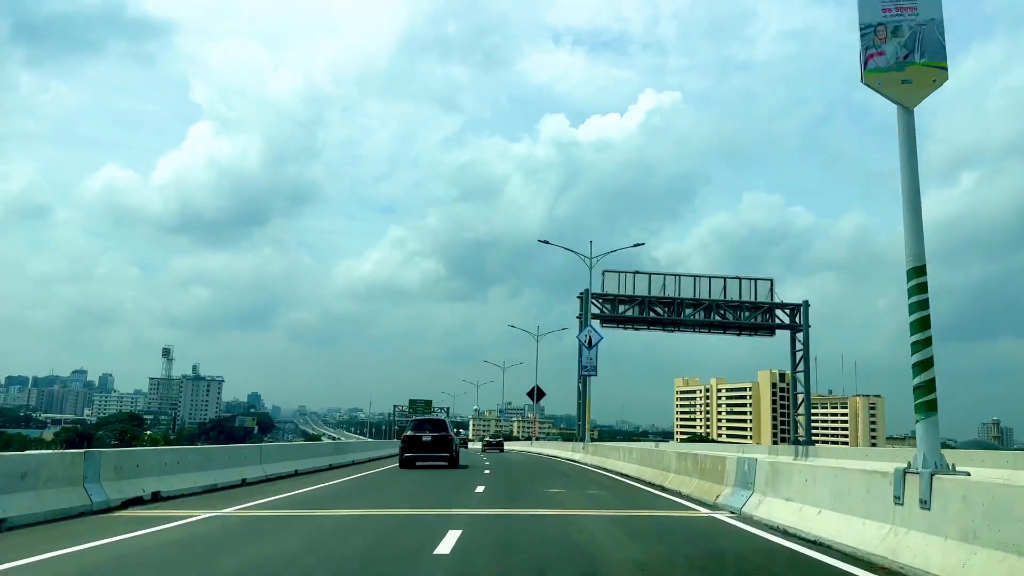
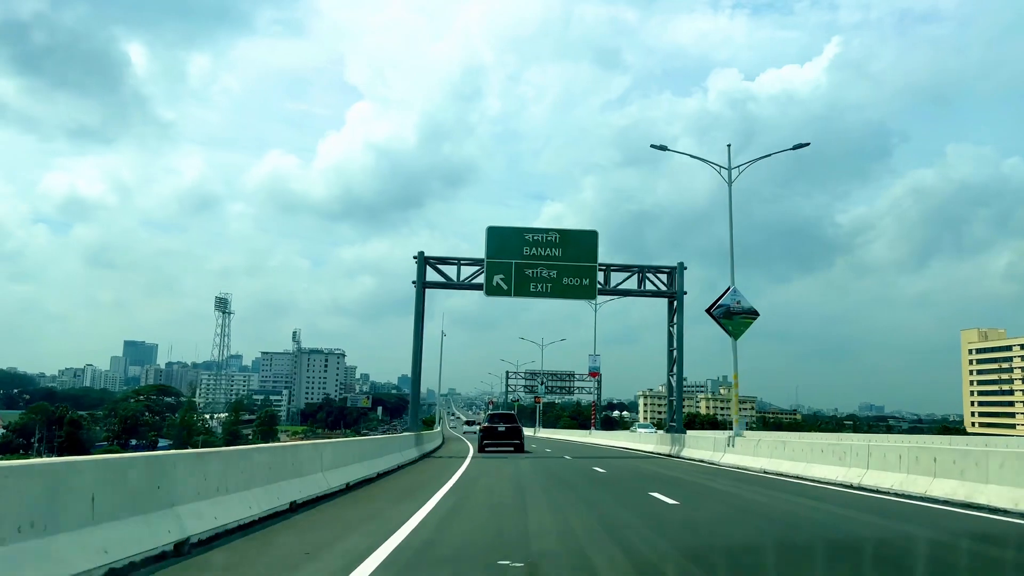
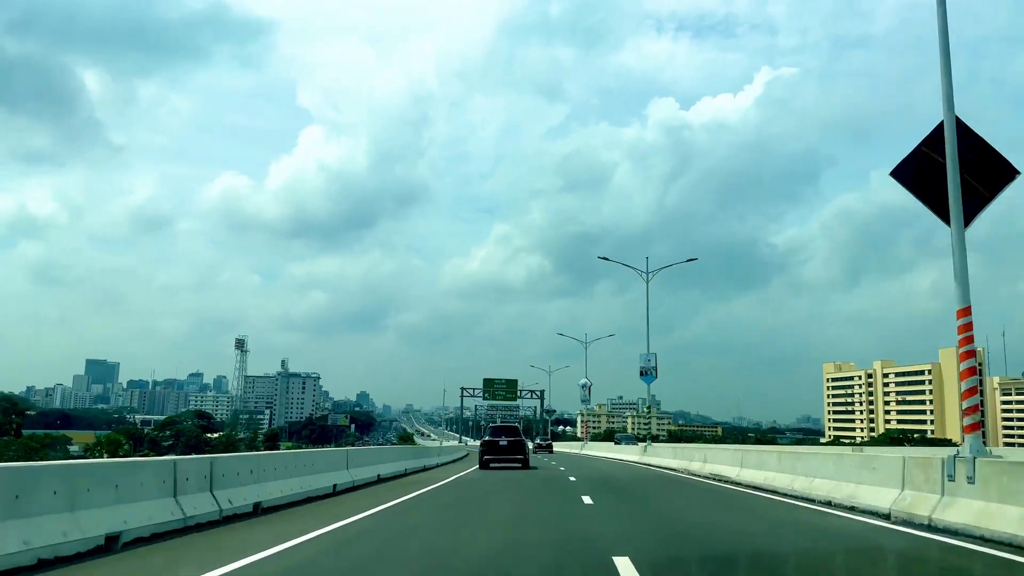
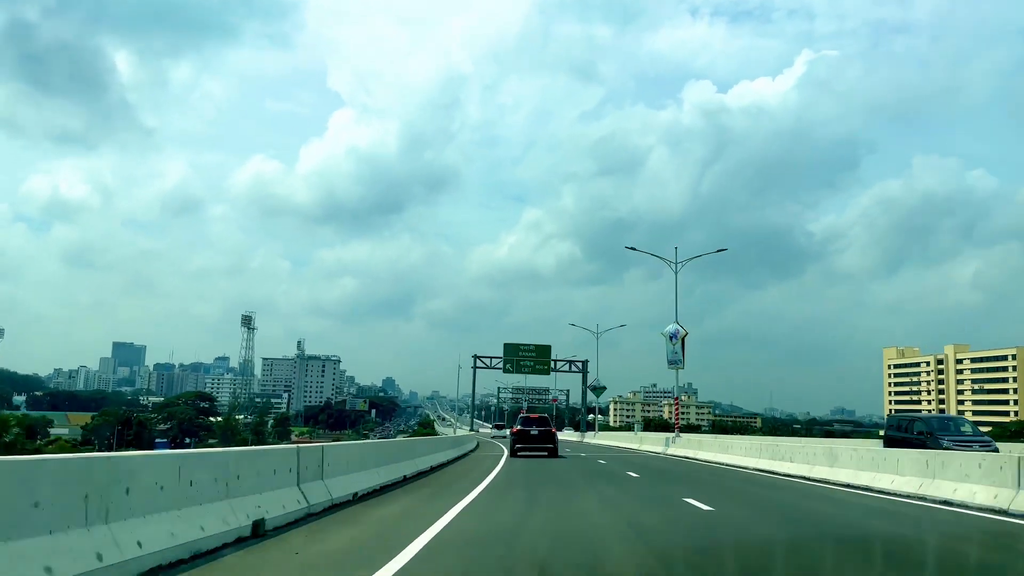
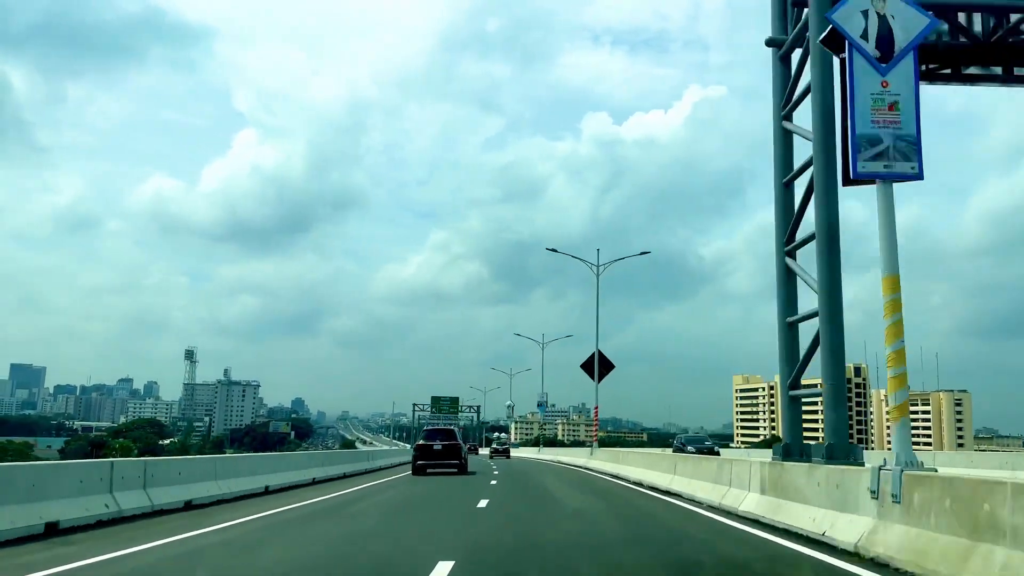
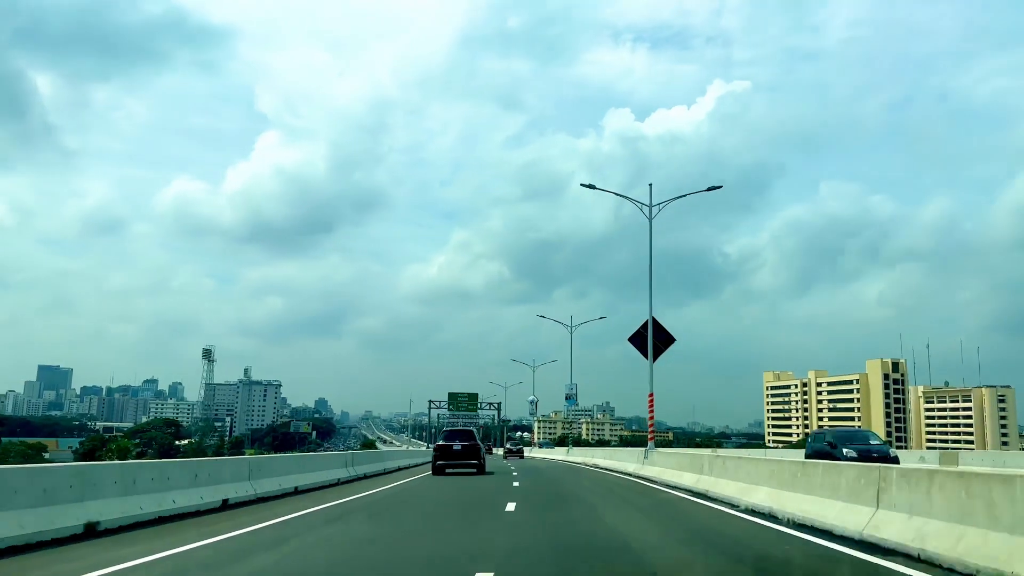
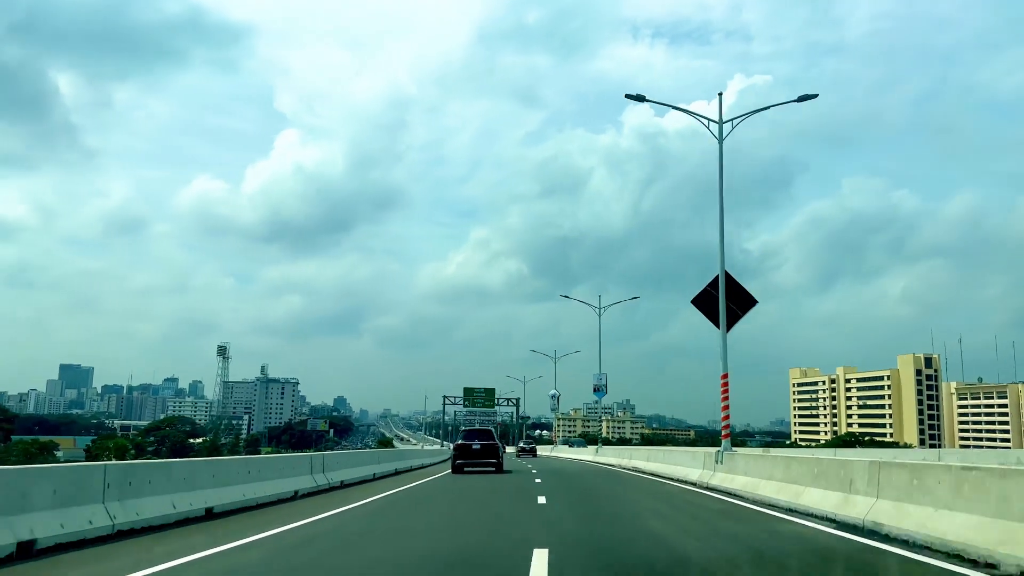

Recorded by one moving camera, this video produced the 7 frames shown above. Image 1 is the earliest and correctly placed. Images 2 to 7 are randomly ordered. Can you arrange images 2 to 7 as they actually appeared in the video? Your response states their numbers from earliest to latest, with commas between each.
5, 6, 7, 3, 4, 2
